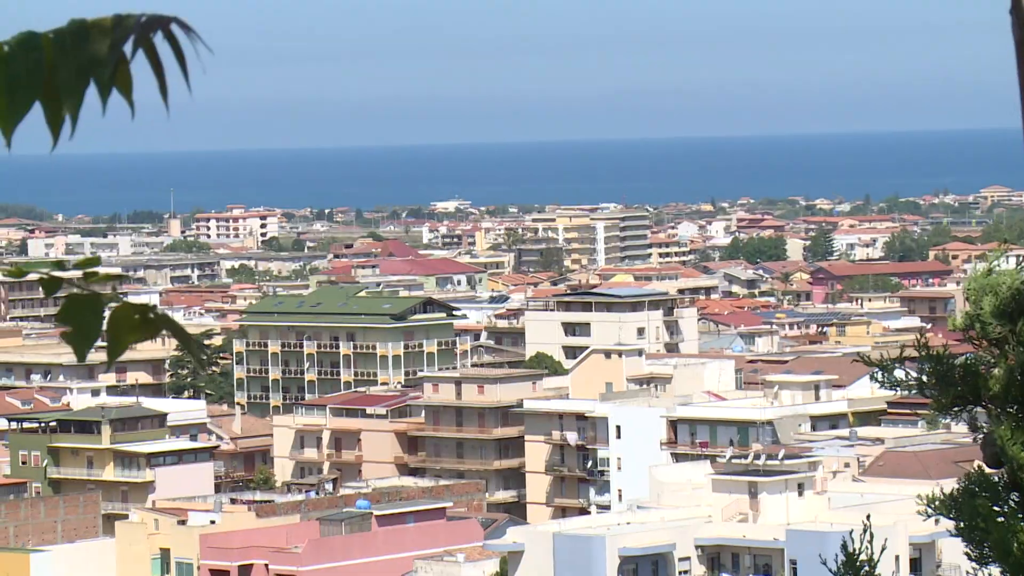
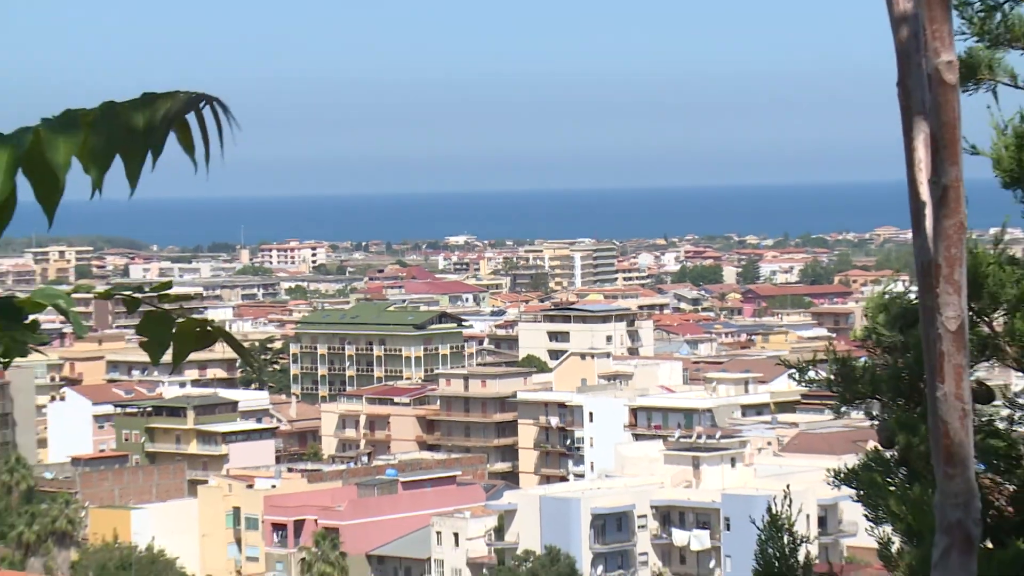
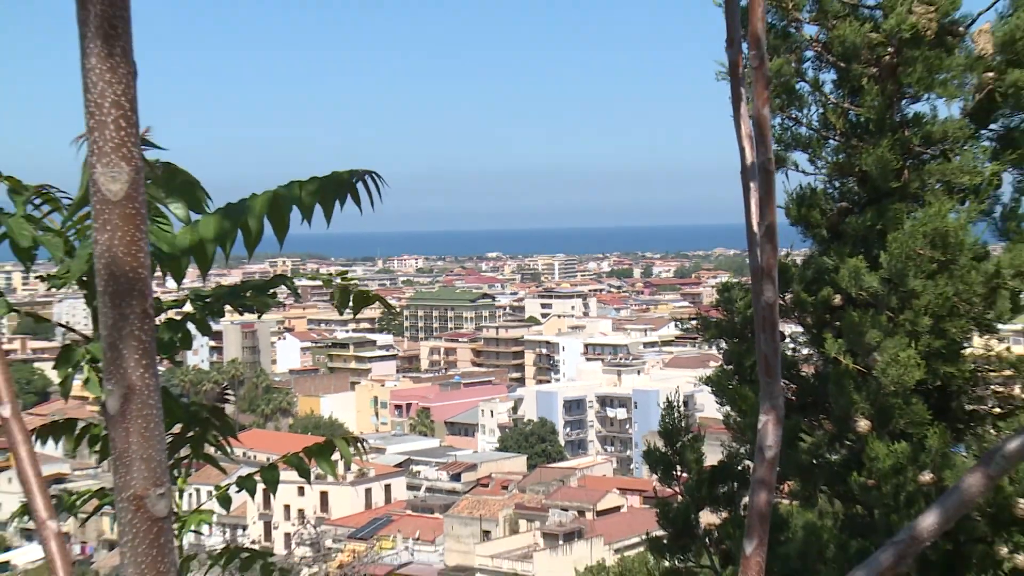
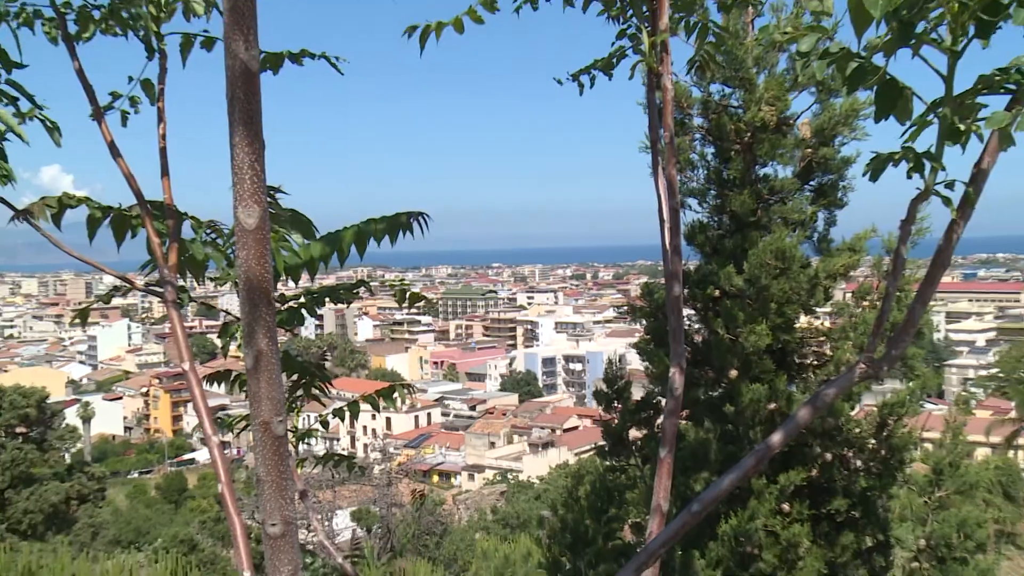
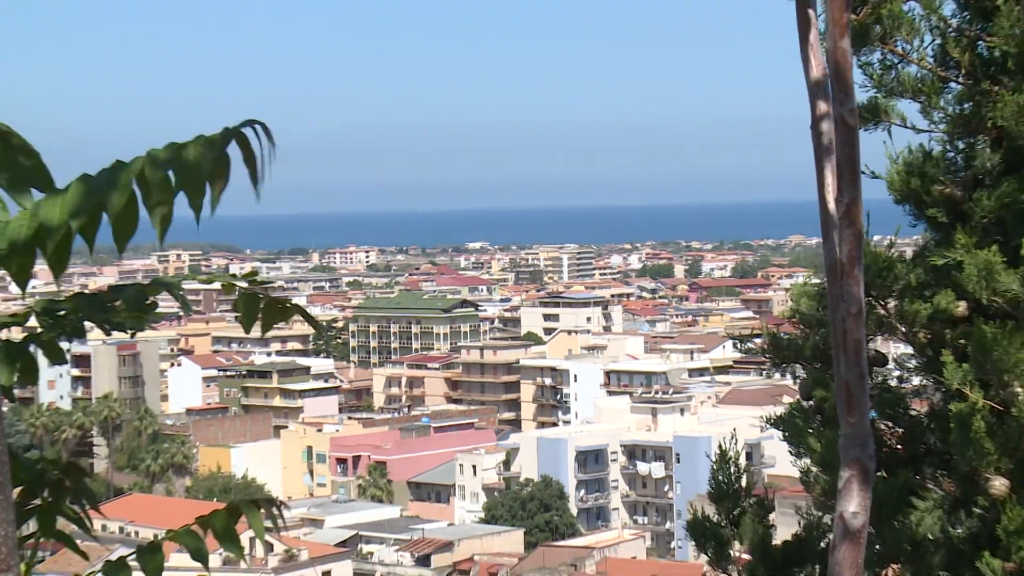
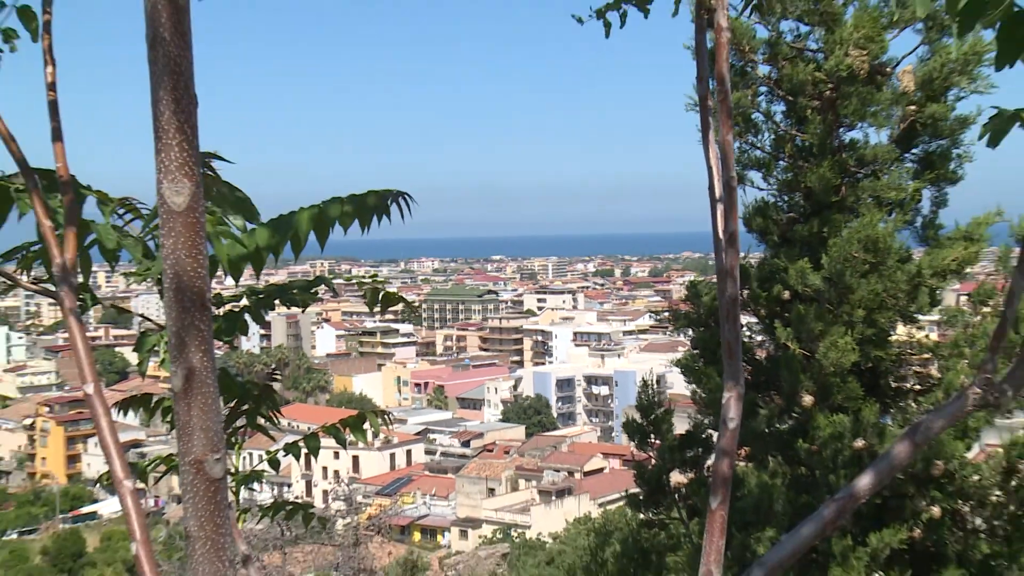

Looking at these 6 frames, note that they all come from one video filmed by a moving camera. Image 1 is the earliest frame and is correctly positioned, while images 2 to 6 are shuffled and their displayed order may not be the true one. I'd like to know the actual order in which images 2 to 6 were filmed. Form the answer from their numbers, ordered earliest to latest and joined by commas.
2, 5, 3, 6, 4
